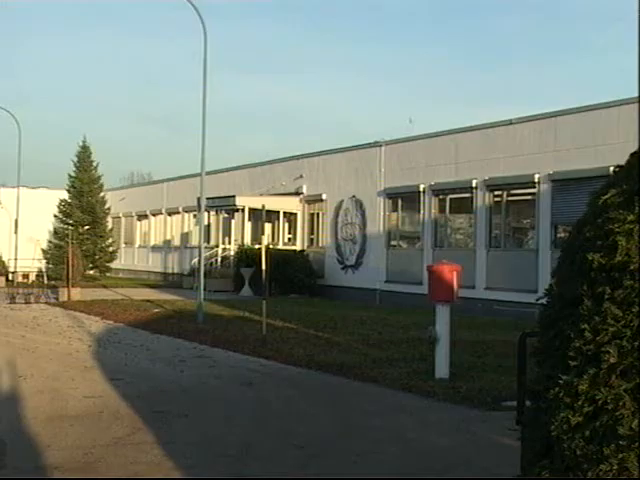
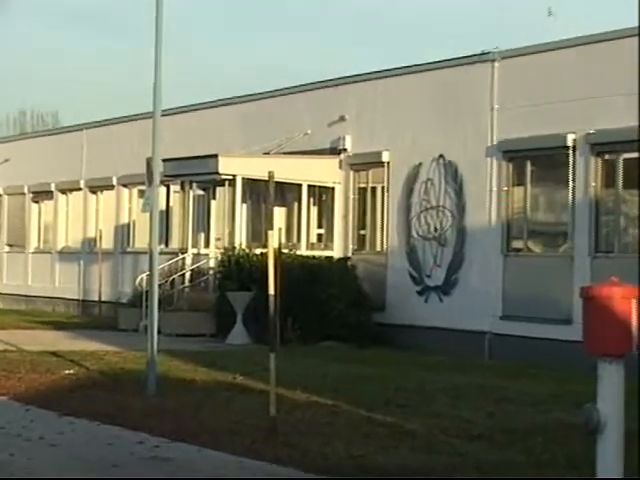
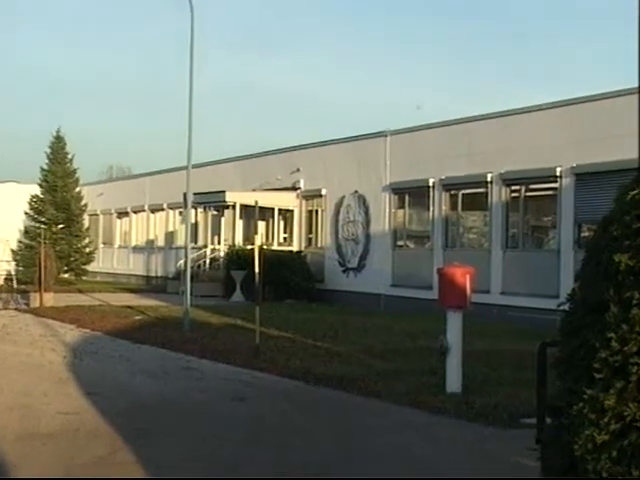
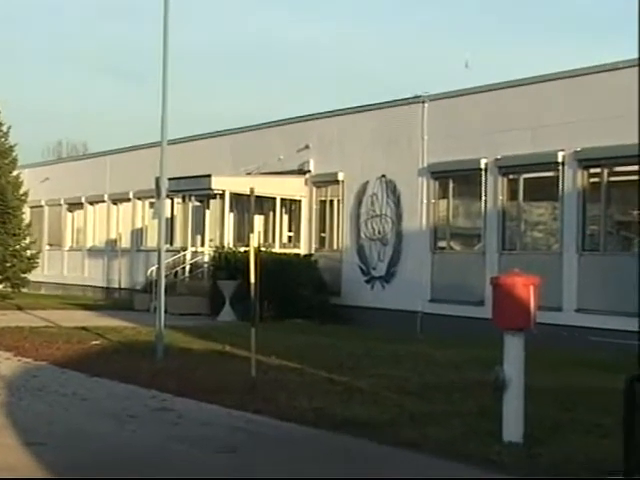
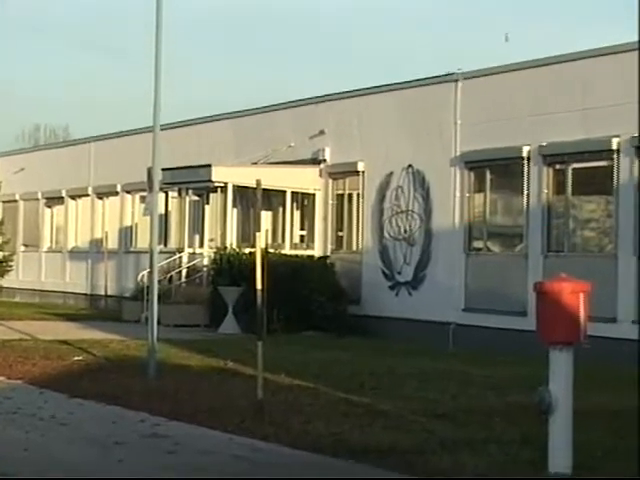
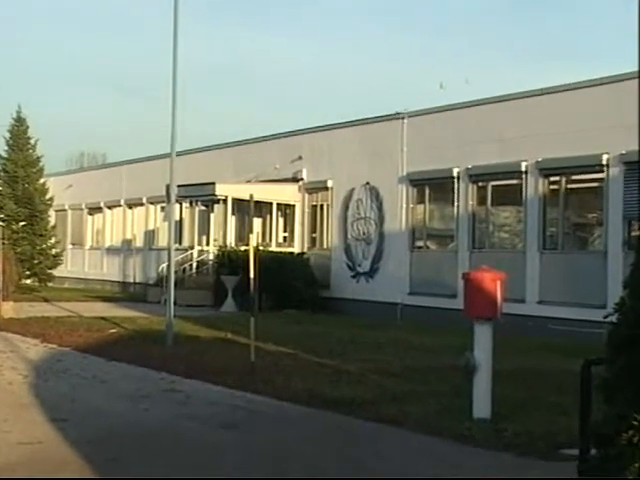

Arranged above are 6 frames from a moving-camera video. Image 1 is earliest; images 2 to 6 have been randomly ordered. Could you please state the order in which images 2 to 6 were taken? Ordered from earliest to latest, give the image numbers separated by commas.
3, 6, 4, 5, 2
